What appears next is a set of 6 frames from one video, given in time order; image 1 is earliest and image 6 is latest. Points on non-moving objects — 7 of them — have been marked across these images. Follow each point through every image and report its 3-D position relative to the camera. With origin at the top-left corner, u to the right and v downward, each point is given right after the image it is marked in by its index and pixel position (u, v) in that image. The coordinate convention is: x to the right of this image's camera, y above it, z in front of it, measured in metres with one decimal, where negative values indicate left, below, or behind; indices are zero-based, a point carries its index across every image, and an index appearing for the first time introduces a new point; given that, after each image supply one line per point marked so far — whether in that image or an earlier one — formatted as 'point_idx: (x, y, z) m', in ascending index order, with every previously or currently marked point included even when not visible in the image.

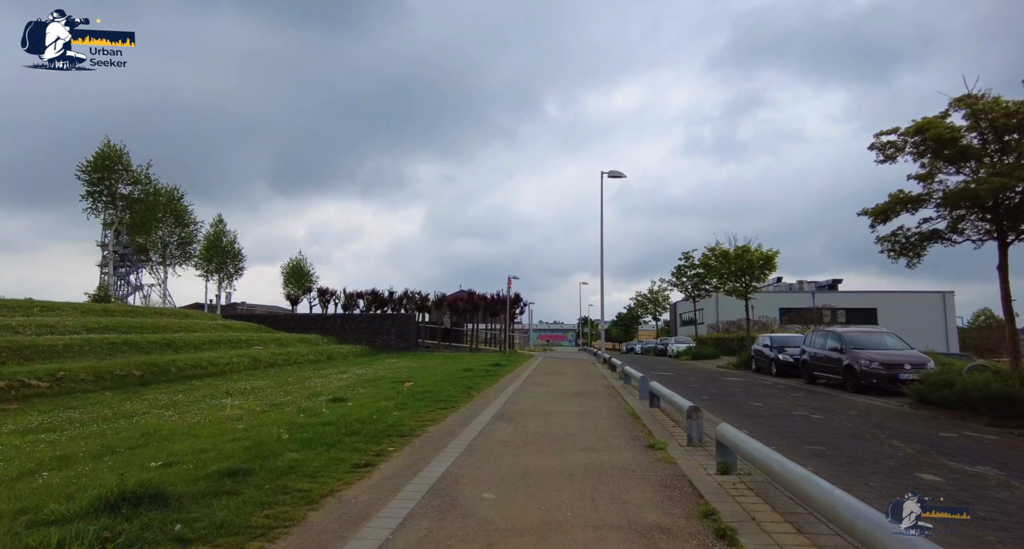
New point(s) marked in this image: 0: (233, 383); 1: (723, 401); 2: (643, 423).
0: (-8.2, -3.1, +14.8) m
1: (+5.5, -3.3, +13.0) m
2: (+2.3, -2.6, +8.8) m
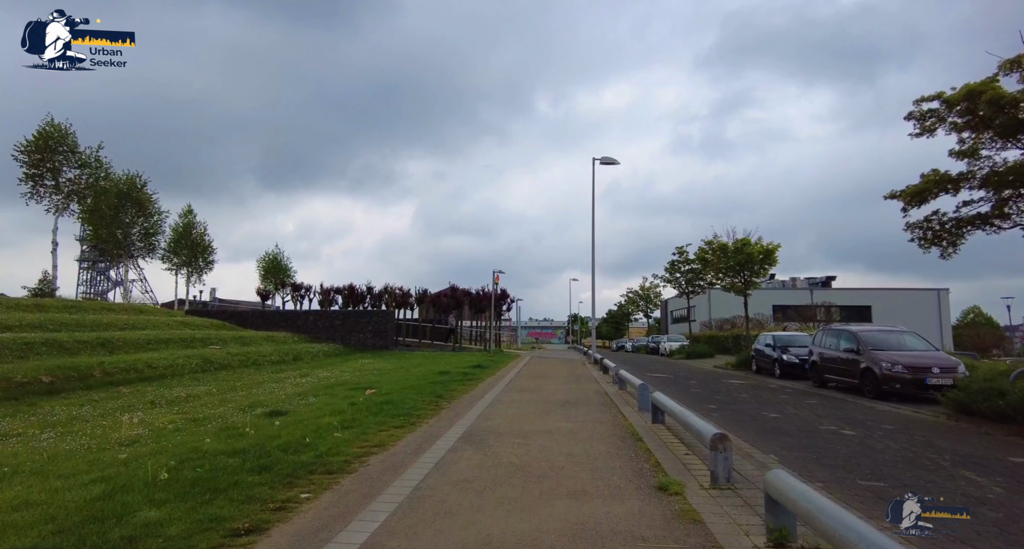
0: (-8.7, -2.9, +12.7) m
1: (+5.0, -3.1, +11.2) m
2: (+1.9, -2.4, +6.9) m
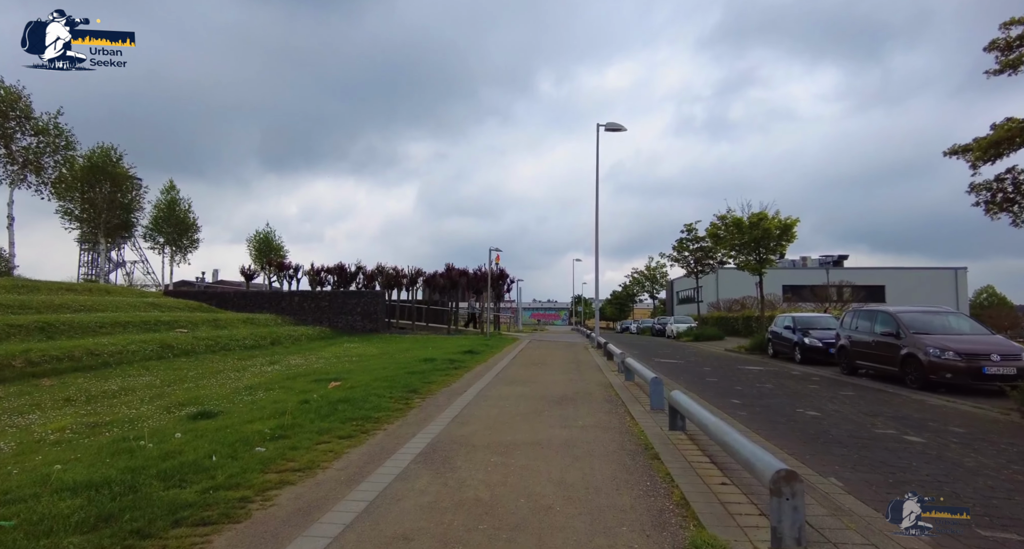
0: (-9.0, -2.3, +11.0) m
1: (+4.7, -2.5, +9.3) m
2: (+1.6, -2.0, +5.1) m
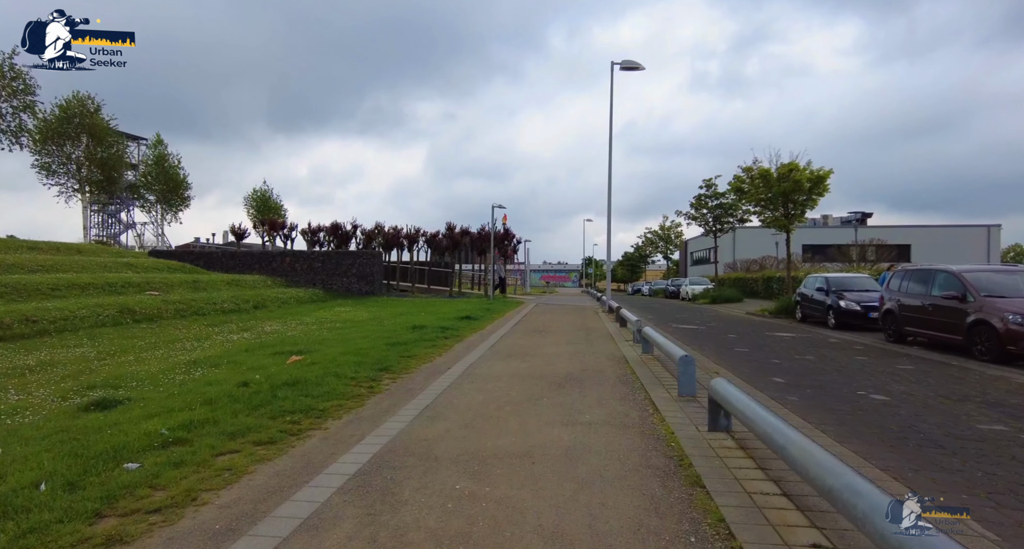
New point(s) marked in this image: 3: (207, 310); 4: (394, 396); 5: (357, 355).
0: (-9.1, -1.4, +9.4) m
1: (+4.6, -1.8, +7.5) m
2: (+1.4, -1.6, +3.2) m
3: (-10.0, -1.2, +16.5) m
4: (-1.6, -1.6, +6.7) m
5: (-2.8, -1.5, +9.3) m
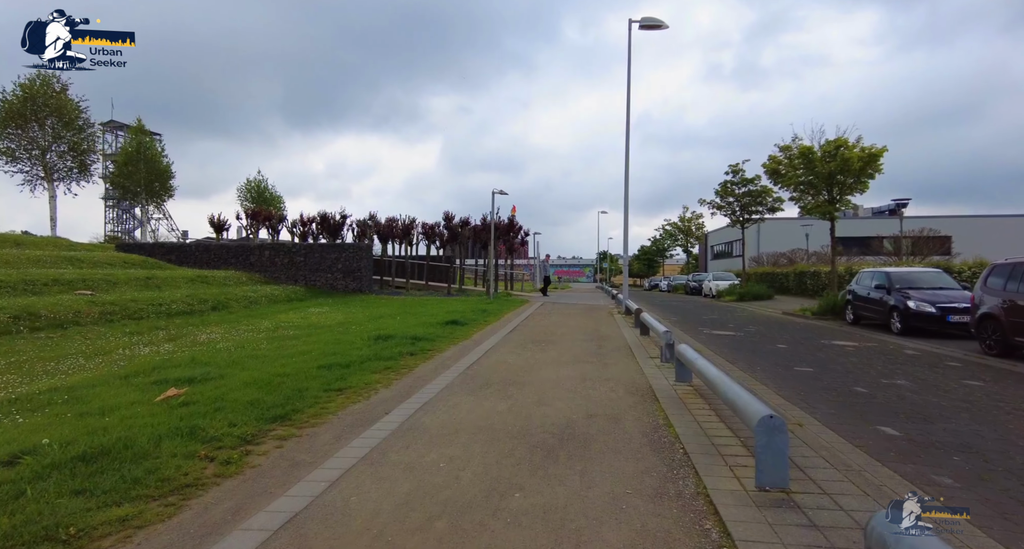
0: (-9.4, -1.4, +6.7) m
1: (+4.2, -1.8, +4.4) m
2: (+0.9, -1.6, +0.3) m
3: (-10.1, -1.1, +13.9) m
4: (-1.9, -1.6, +3.9) m
5: (-3.1, -1.4, +6.5) m
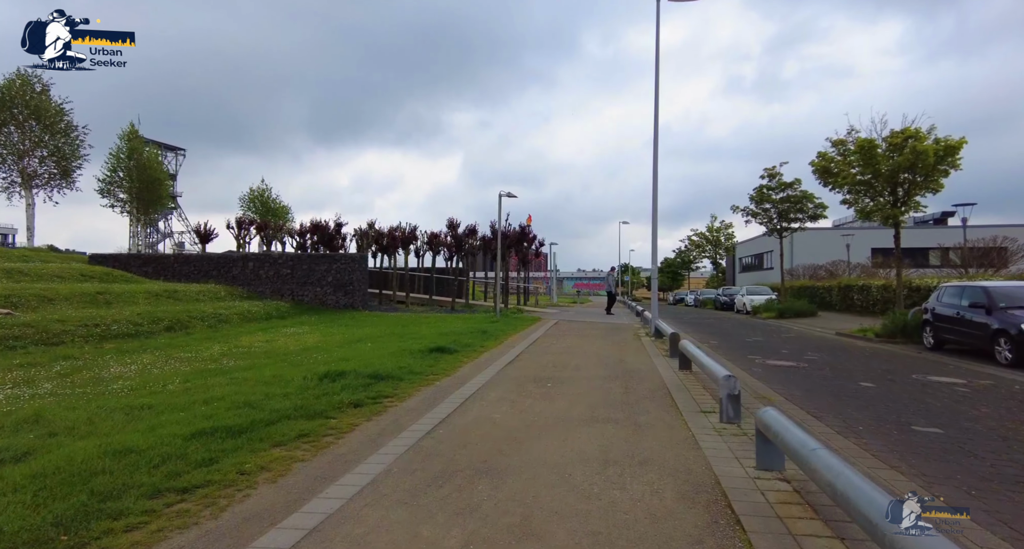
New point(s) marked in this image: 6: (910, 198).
0: (-9.6, -1.5, +4.2) m
1: (+3.9, -1.8, +1.4) m
2: (+0.4, -1.6, -2.6) m
3: (-10.0, -1.4, +11.4) m
4: (-2.3, -1.7, +1.1) m
5: (-3.4, -1.6, +3.8) m
6: (+15.0, +2.8, +18.9) m
